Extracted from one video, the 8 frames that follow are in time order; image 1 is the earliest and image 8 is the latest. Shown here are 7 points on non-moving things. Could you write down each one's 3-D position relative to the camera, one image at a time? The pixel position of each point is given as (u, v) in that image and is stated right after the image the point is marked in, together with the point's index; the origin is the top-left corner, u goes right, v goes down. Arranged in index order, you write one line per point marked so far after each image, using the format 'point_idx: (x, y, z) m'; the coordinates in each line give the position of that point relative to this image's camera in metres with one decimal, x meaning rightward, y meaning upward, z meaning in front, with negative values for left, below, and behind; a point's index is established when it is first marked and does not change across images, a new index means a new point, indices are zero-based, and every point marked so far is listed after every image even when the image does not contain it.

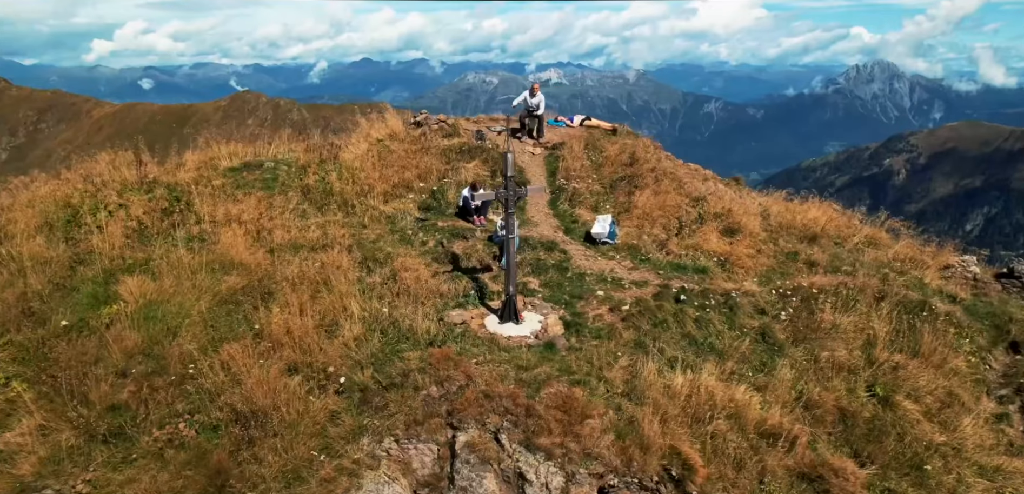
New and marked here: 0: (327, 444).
0: (-2.8, -2.7, +10.9) m
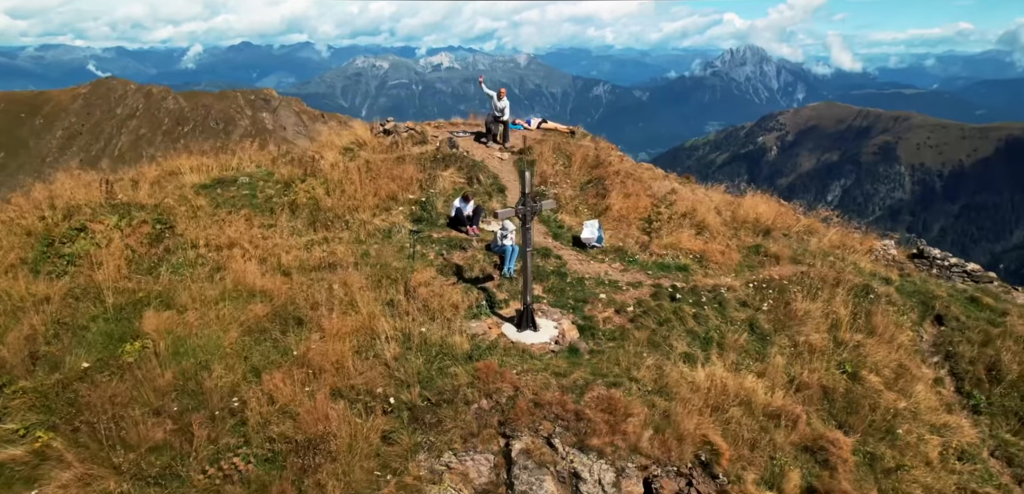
0: (-2.0, -3.2, +11.4) m
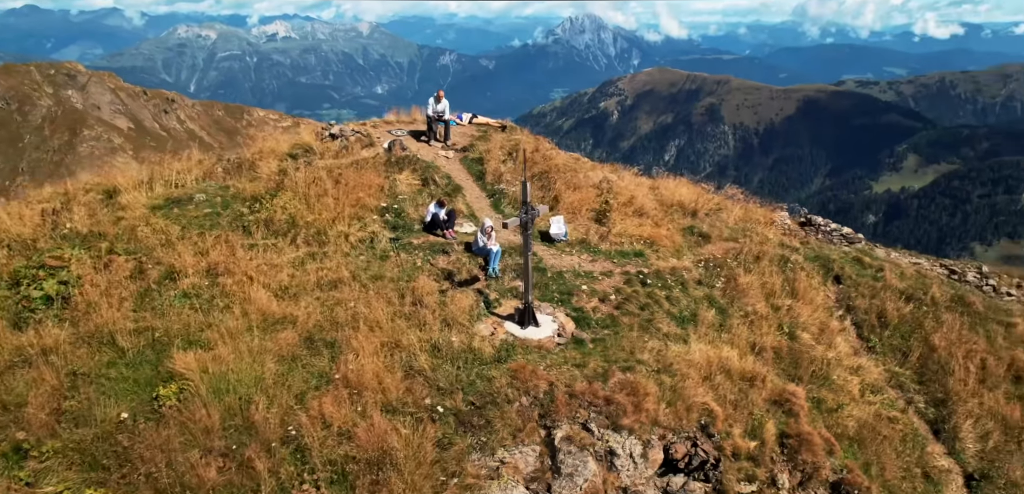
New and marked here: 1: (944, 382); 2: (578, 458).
0: (-1.2, -3.5, +12.4) m
1: (+9.2, -2.9, +16.7) m
2: (+1.1, -3.5, +12.9) m
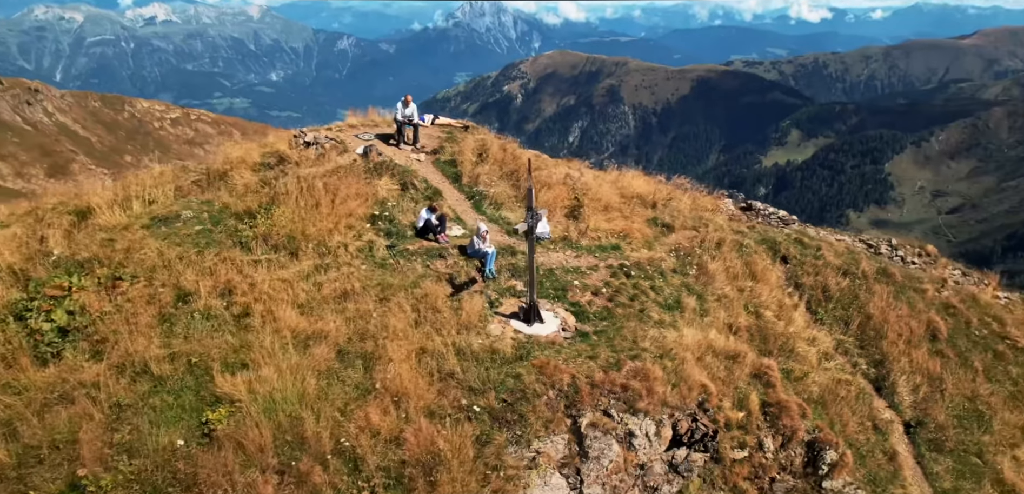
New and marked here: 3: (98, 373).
0: (-0.5, -3.7, +13.3) m
1: (+9.0, -2.5, +19.1) m
2: (+1.7, -3.6, +14.2) m
3: (-6.9, -2.2, +13.0) m
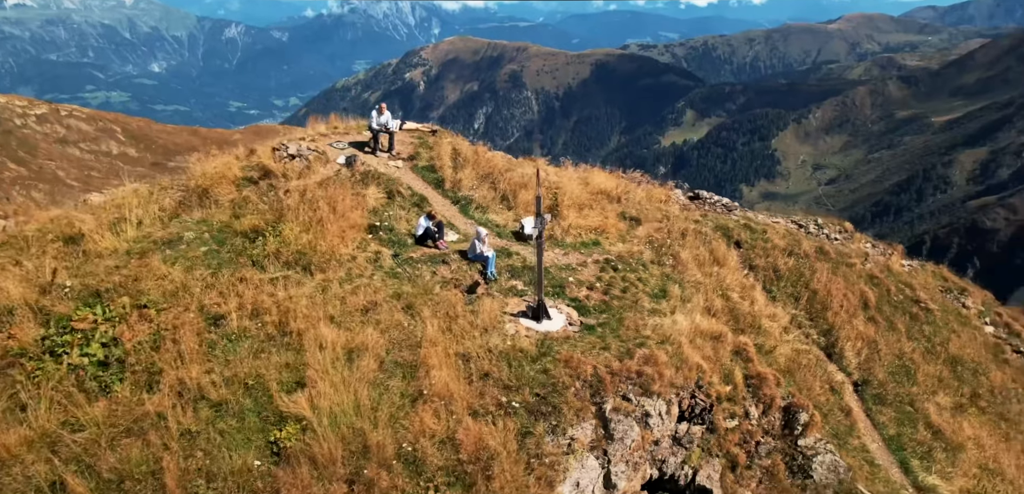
0: (+0.3, -3.9, +14.6) m
1: (+8.8, -2.0, +21.7) m
2: (+2.3, -3.6, +15.8) m
3: (-6.0, -2.7, +13.2) m
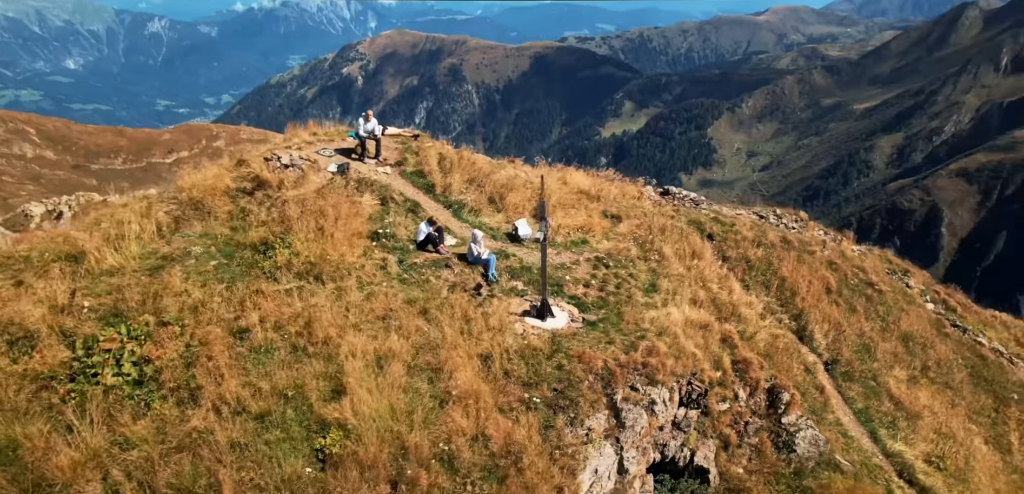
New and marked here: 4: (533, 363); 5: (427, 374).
0: (+0.8, -4.0, +15.6) m
1: (+8.5, -1.7, +23.4) m
2: (+2.7, -3.6, +16.9) m
3: (-5.4, -3.0, +13.6) m
4: (+0.4, -2.5, +16.8) m
5: (-1.8, -2.5, +15.8) m
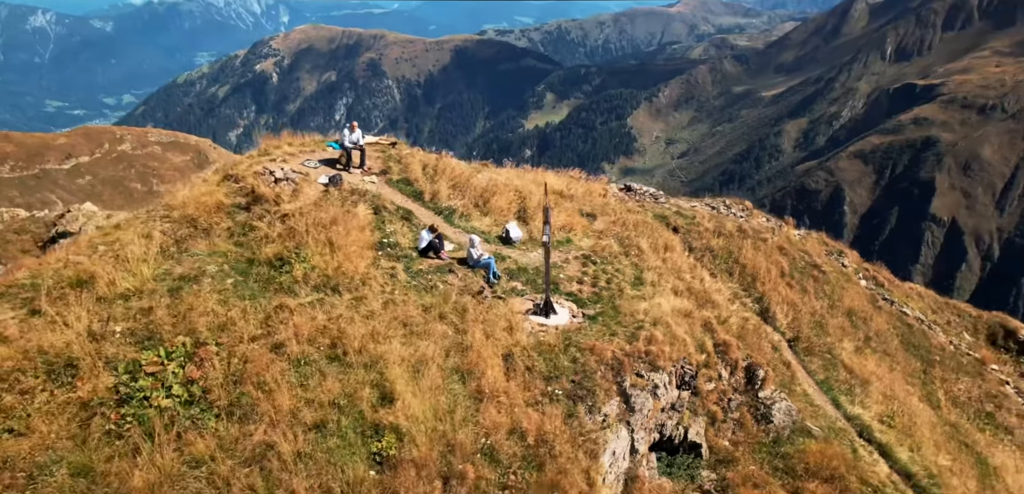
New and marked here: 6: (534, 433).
0: (+1.5, -4.1, +17.0) m
1: (+8.0, -1.3, +25.6) m
2: (+3.1, -3.6, +18.5) m
3: (-4.5, -3.4, +14.2) m
4: (+0.8, -2.6, +18.1) m
5: (-1.2, -2.8, +16.9) m
6: (+0.4, -3.9, +16.2) m
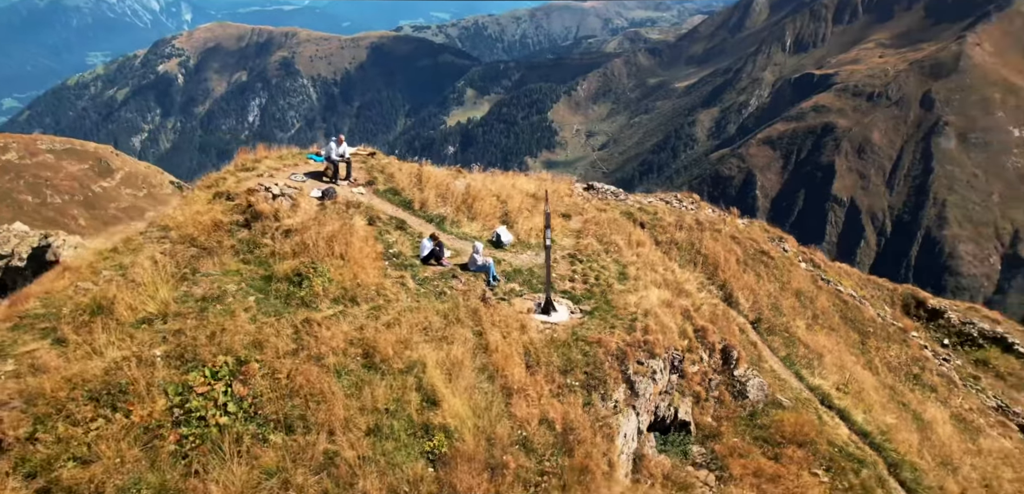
0: (+2.0, -4.1, +18.5) m
1: (+7.3, -1.0, +27.9) m
2: (+3.5, -3.5, +20.2) m
3: (-3.6, -3.8, +15.0) m
4: (+1.2, -2.7, +19.5) m
5: (-0.6, -2.9, +18.0) m
6: (+1.1, -4.0, +17.6) m
